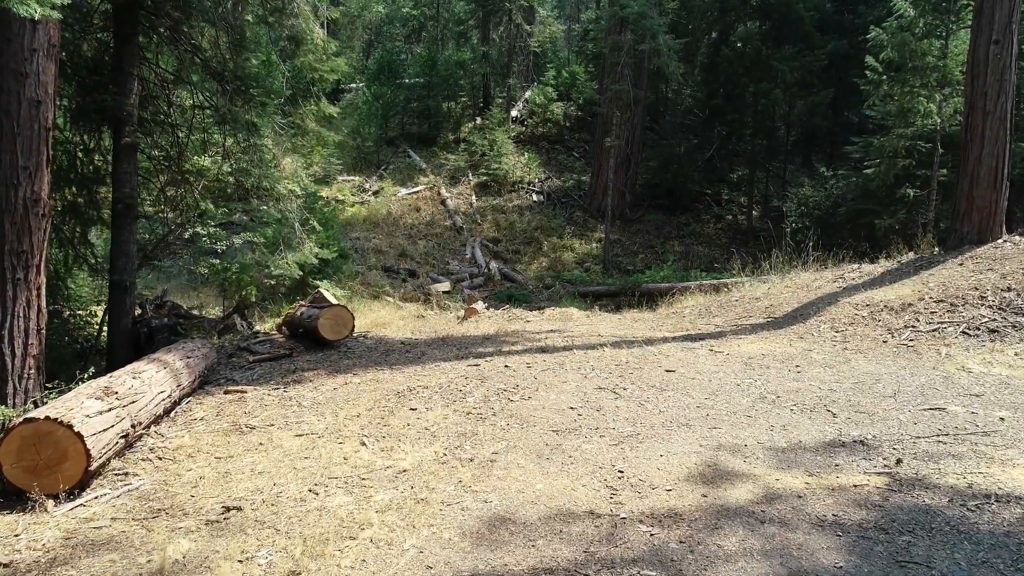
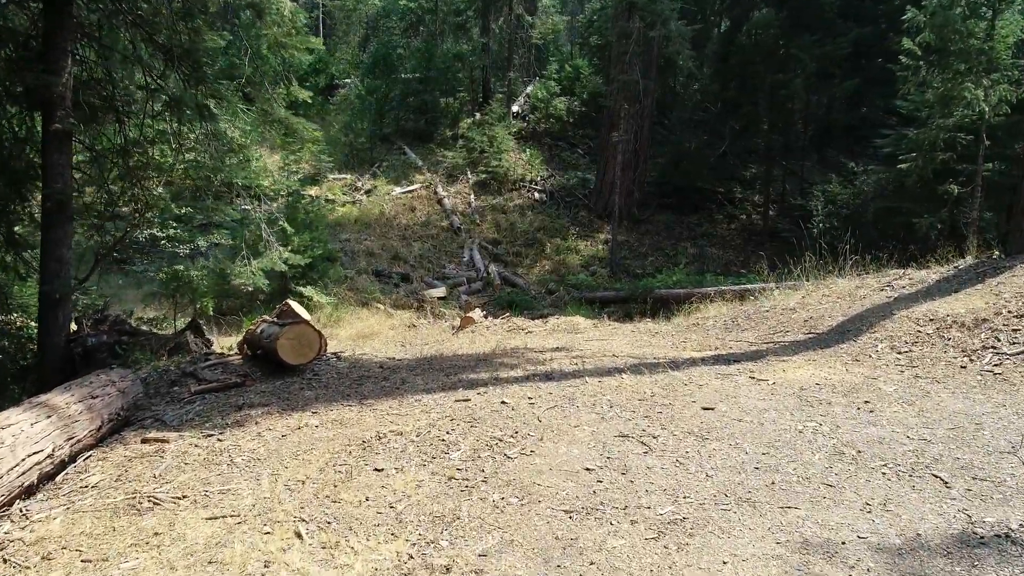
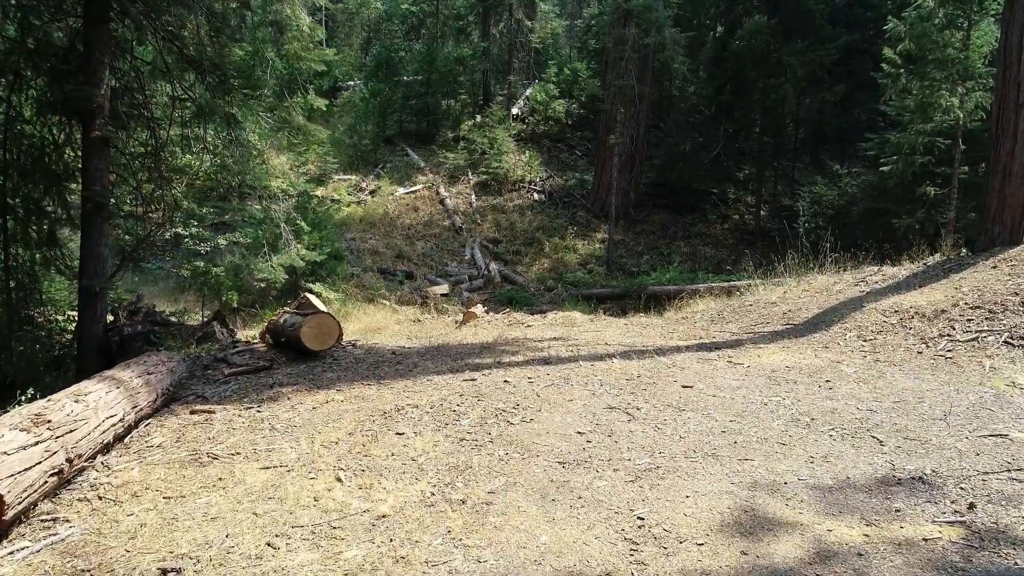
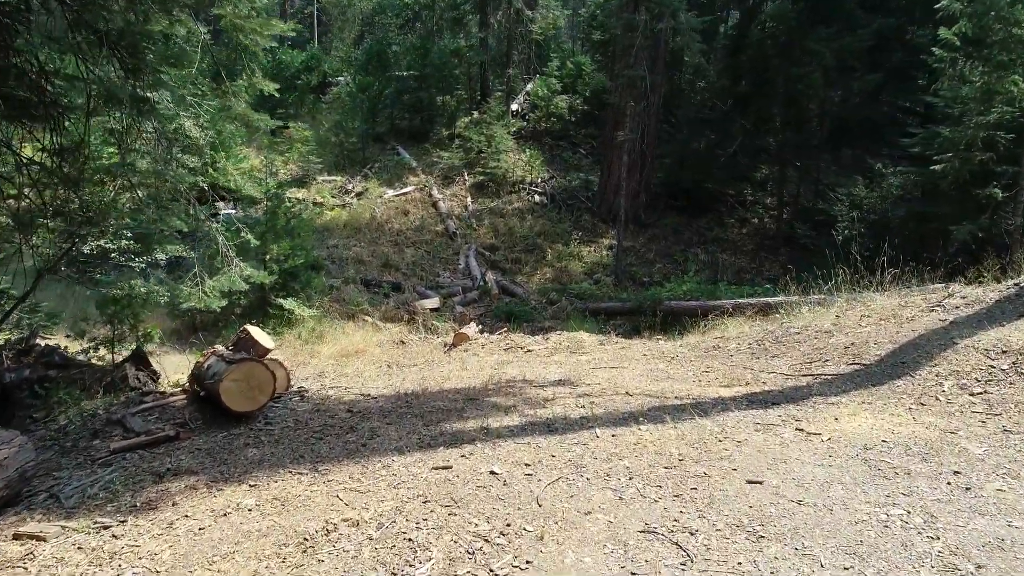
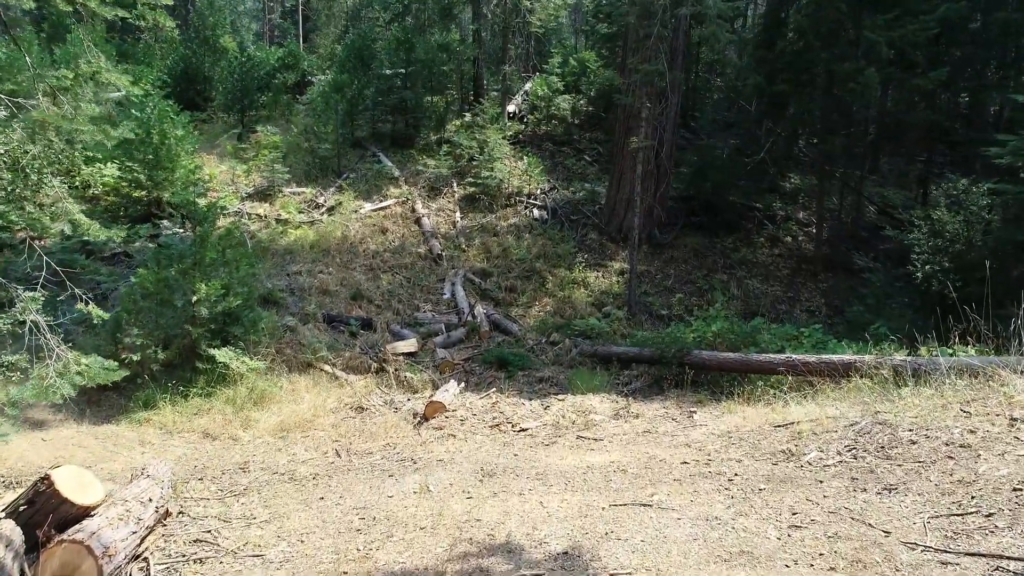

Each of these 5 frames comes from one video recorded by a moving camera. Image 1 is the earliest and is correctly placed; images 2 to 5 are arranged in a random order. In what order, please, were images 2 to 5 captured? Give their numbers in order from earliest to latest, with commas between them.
3, 2, 4, 5
